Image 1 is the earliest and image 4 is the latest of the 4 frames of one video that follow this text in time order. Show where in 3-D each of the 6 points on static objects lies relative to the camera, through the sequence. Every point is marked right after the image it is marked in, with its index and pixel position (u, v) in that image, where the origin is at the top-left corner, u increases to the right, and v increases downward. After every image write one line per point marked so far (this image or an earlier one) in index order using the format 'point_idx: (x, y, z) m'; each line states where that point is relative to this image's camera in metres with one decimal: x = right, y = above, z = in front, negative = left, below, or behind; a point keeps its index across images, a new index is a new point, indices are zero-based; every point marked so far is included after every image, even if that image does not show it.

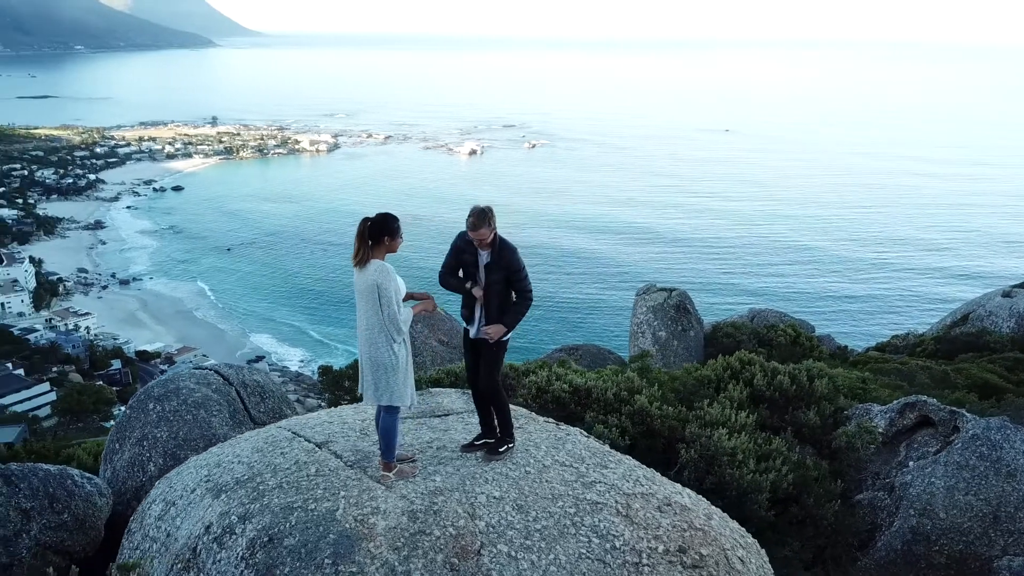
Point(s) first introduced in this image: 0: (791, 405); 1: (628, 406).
0: (+3.7, -1.5, +10.7) m
1: (+1.4, -1.4, +9.7) m
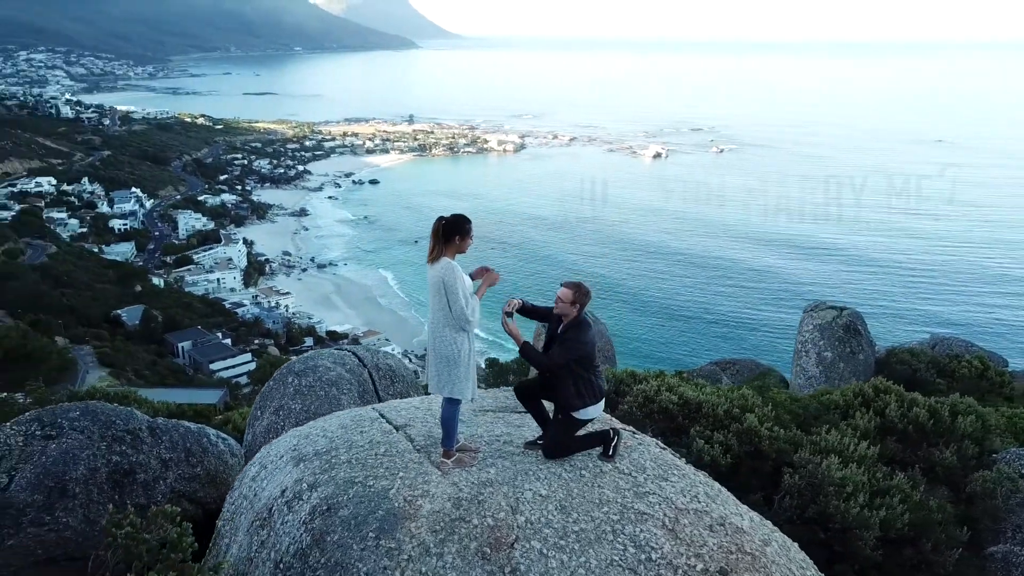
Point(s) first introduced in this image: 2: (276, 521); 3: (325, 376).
0: (+5.1, -1.9, +9.8) m
1: (+2.6, -1.6, +9.3) m
2: (-1.6, -1.6, +5.5) m
3: (-2.4, -1.2, +10.6) m
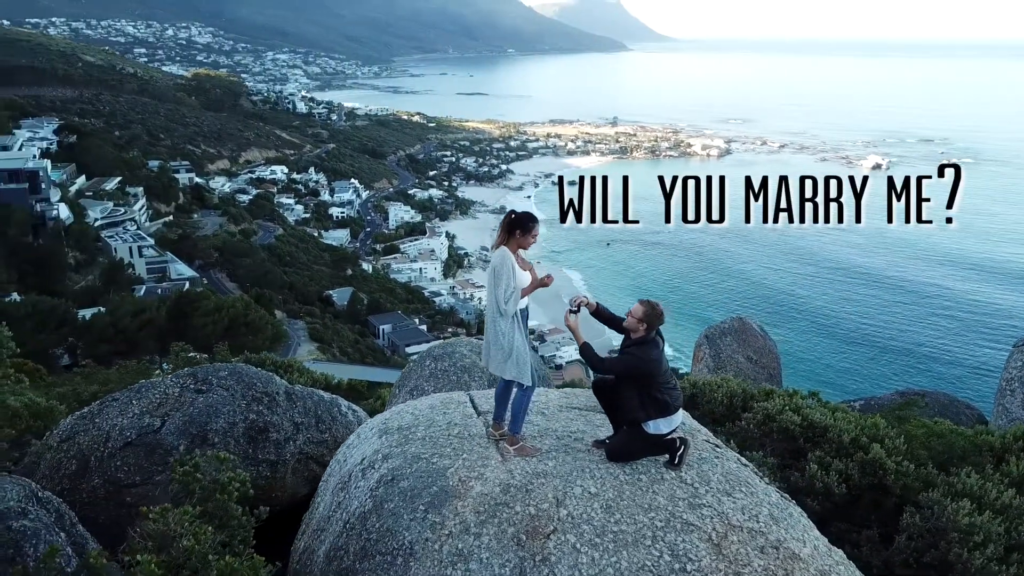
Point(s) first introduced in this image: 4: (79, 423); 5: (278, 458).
0: (+6.3, -2.3, +8.7) m
1: (+3.8, -1.8, +8.7) m
2: (-1.2, -1.5, +5.9) m
3: (-0.8, -1.0, +11.1) m
4: (-4.5, -1.4, +8.4) m
5: (-2.6, -1.9, +8.9) m
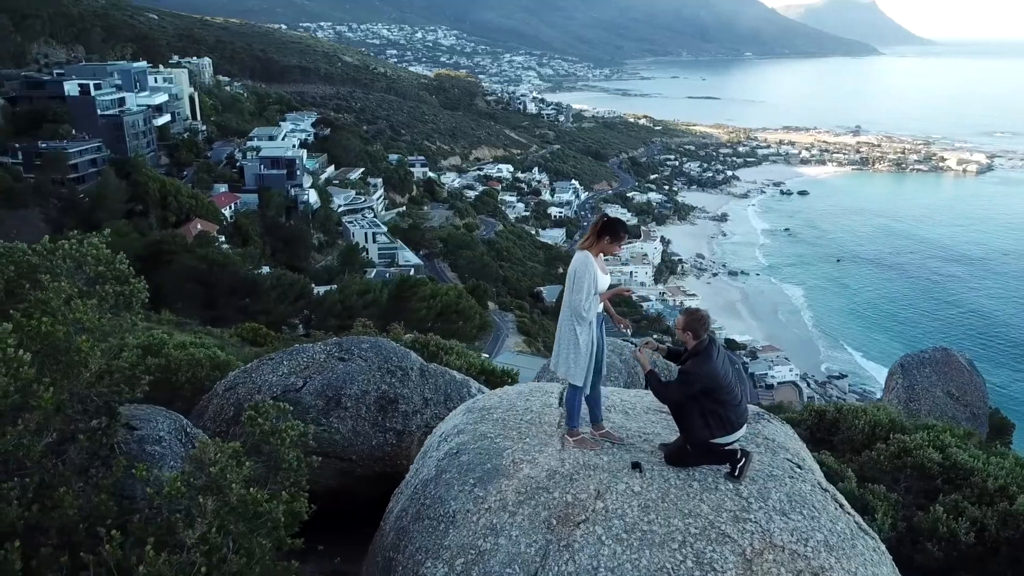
0: (+7.1, -2.8, +7.1) m
1: (+4.8, -2.1, +7.8) m
2: (-0.7, -1.3, +6.4) m
3: (+1.1, -1.0, +11.3) m
4: (-3.2, -1.1, +9.6) m
5: (-1.3, -1.7, +9.6) m
